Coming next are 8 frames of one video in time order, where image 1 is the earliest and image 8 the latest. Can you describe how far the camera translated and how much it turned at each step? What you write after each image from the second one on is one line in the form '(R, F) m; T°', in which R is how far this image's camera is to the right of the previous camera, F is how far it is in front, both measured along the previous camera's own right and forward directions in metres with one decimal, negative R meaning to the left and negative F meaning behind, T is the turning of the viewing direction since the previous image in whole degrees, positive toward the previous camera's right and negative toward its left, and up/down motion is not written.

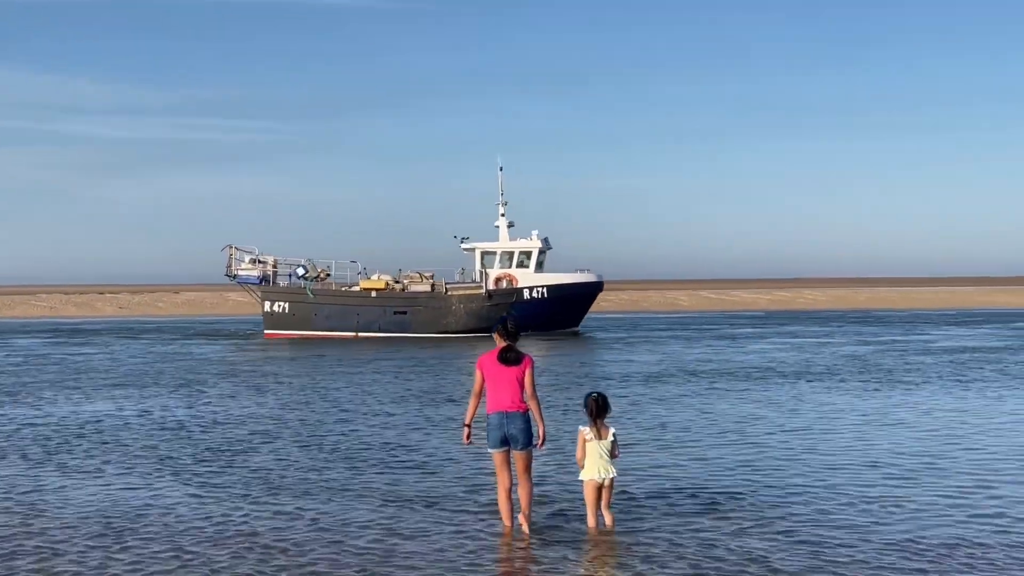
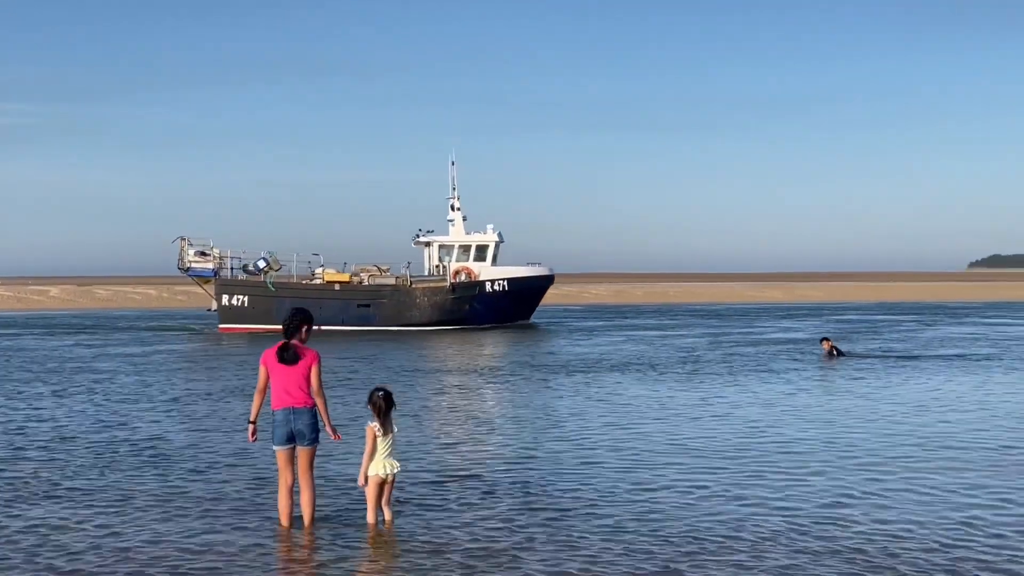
(+1.1, 0.0) m; +7°
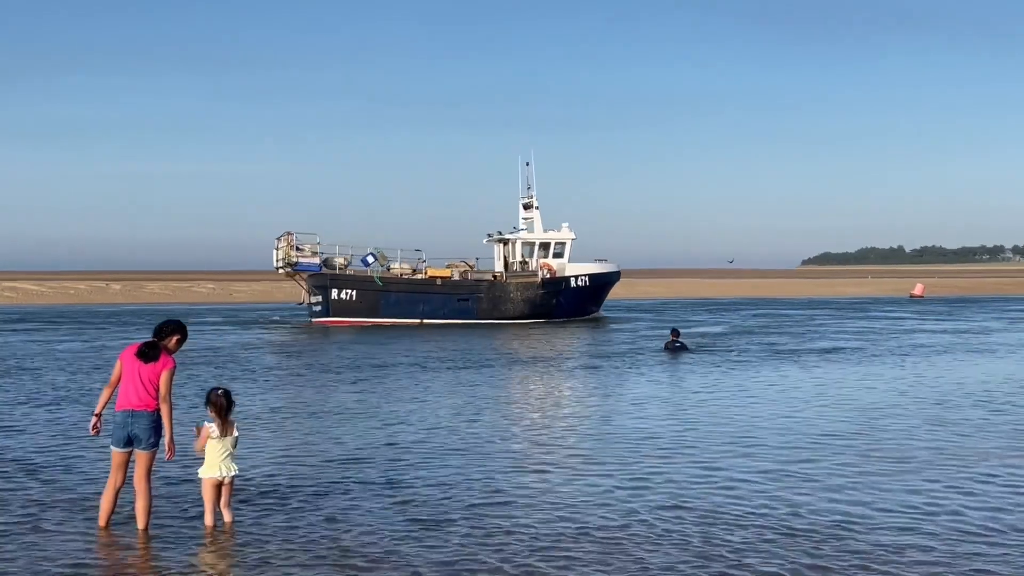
(+1.3, +0.2) m; +2°
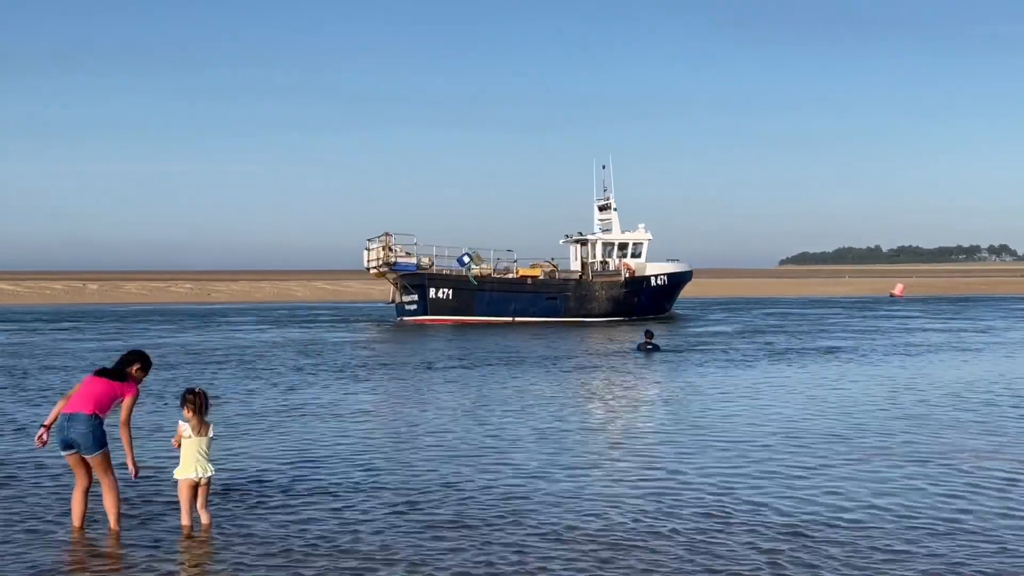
(+0.3, +0.1) m; 0°
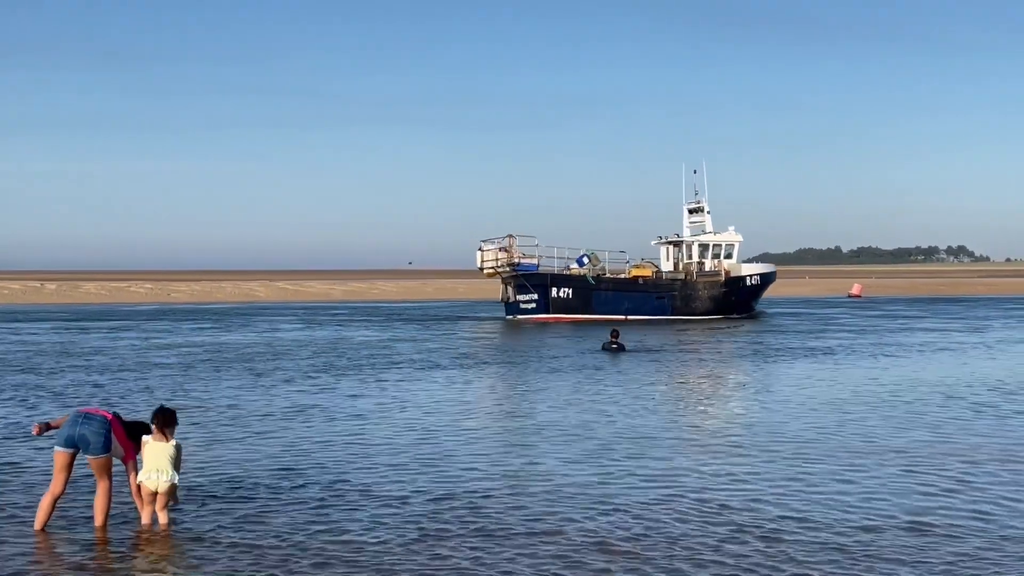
(+0.5, -0.1) m; -1°
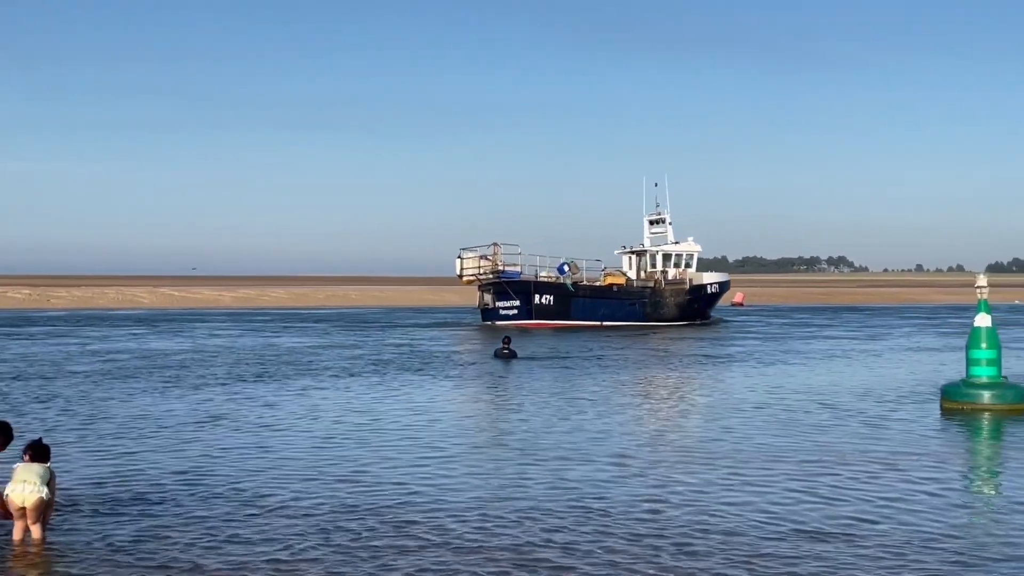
(+0.5, 0.0) m; +3°
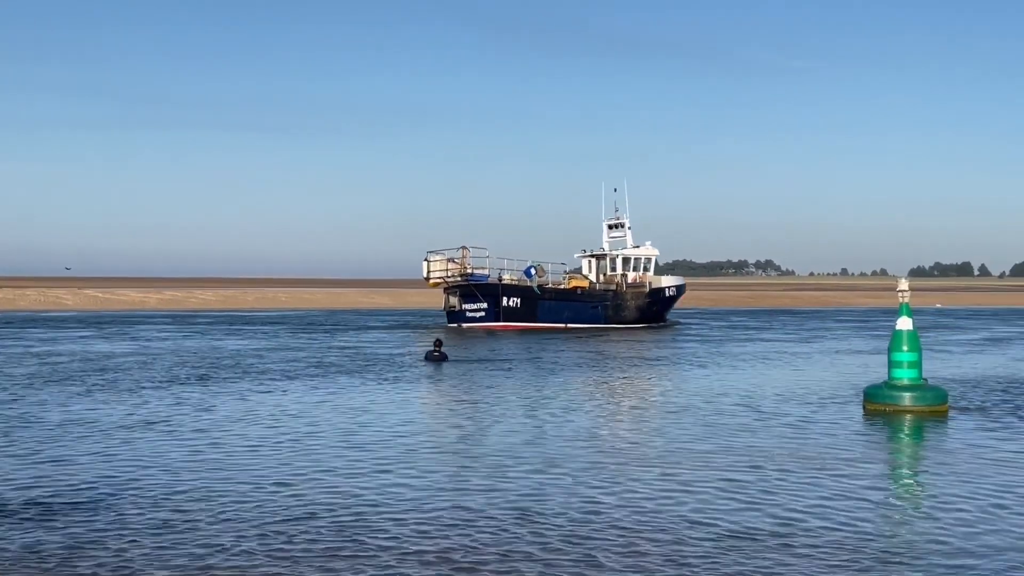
(+0.2, 0.0) m; +3°
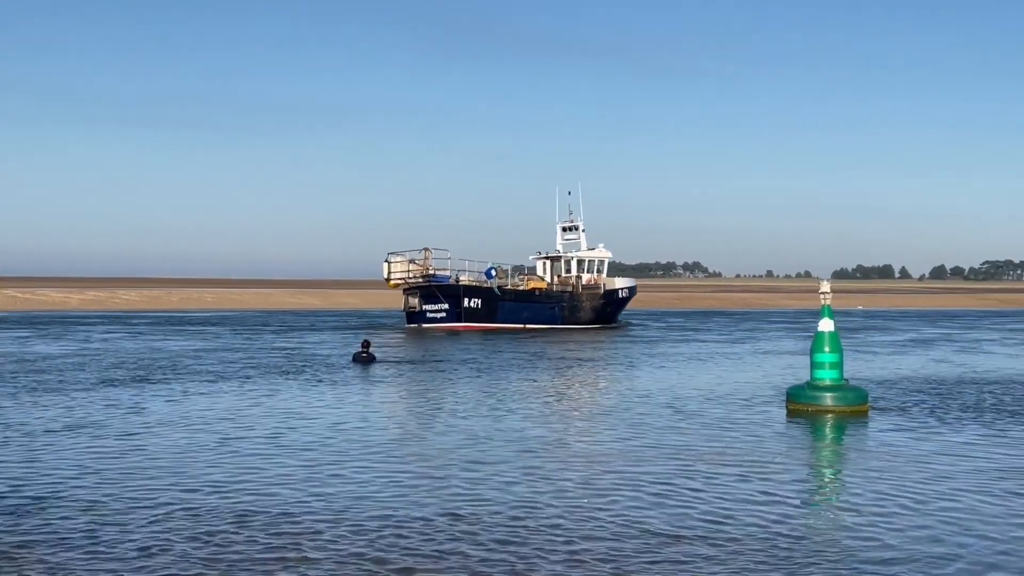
(+0.2, 0.0) m; +3°
